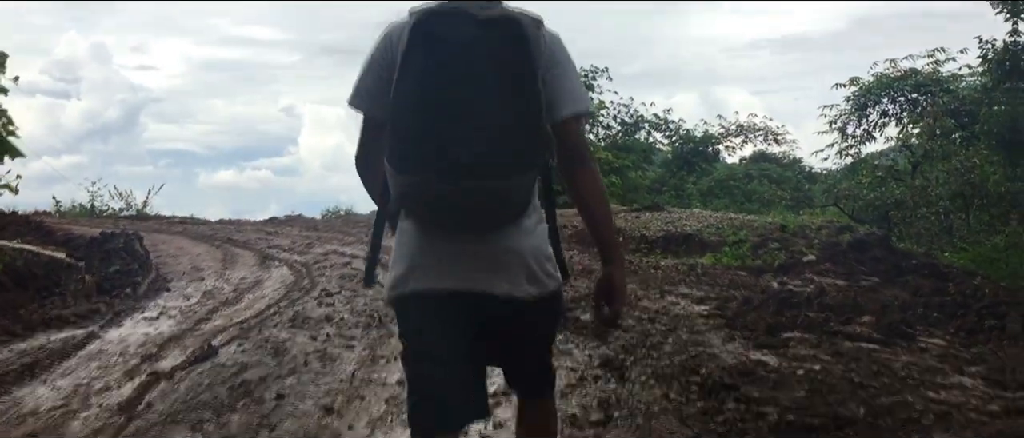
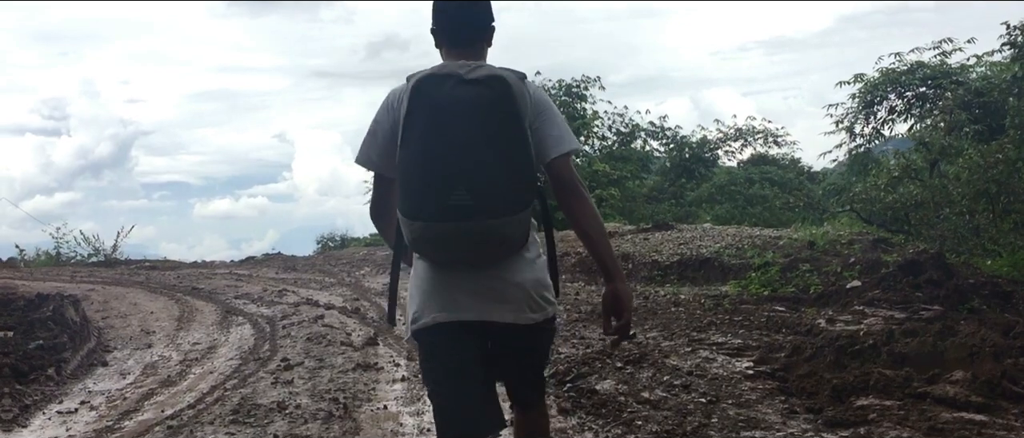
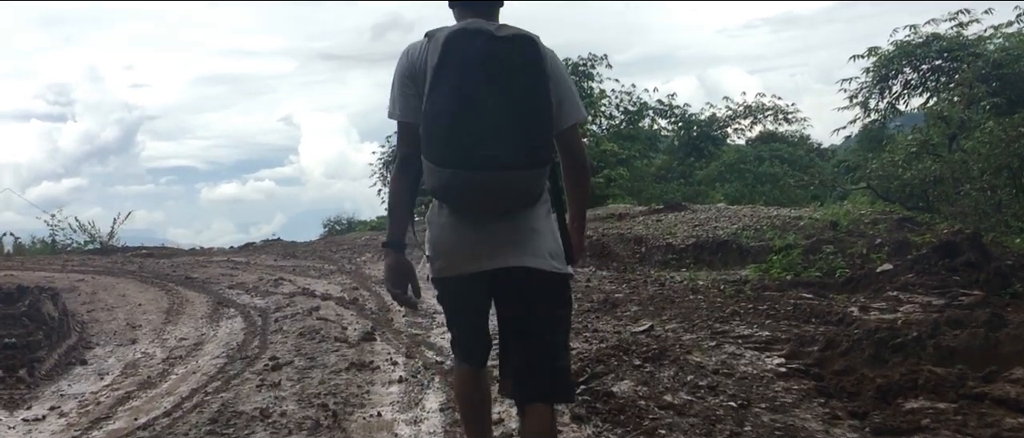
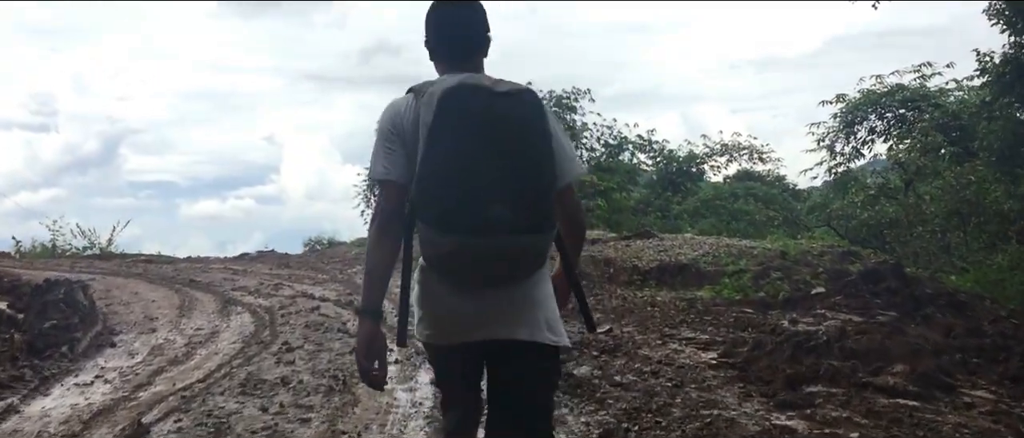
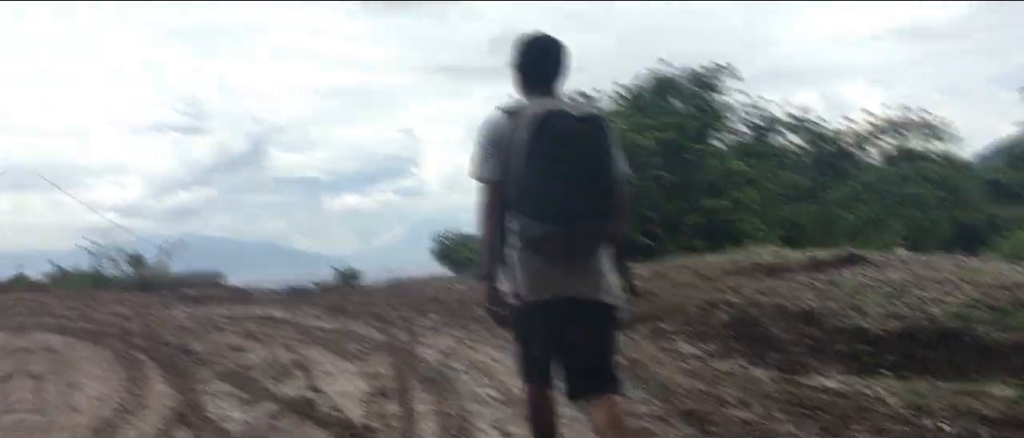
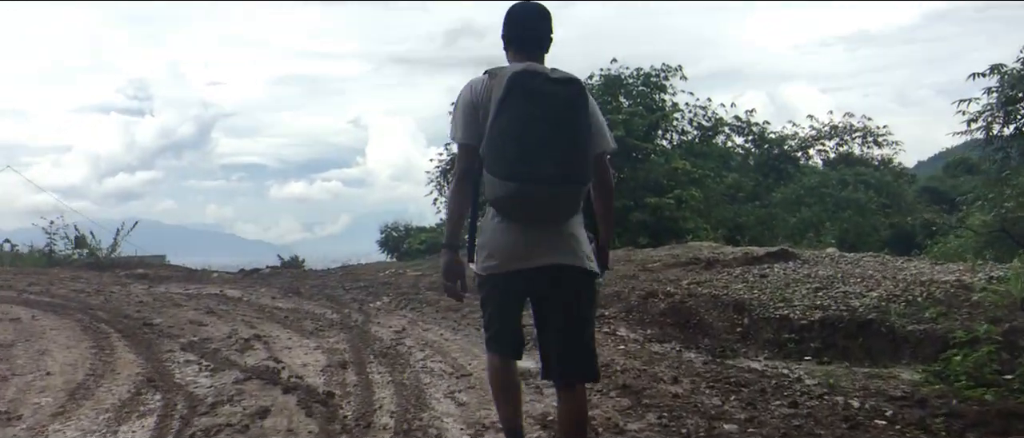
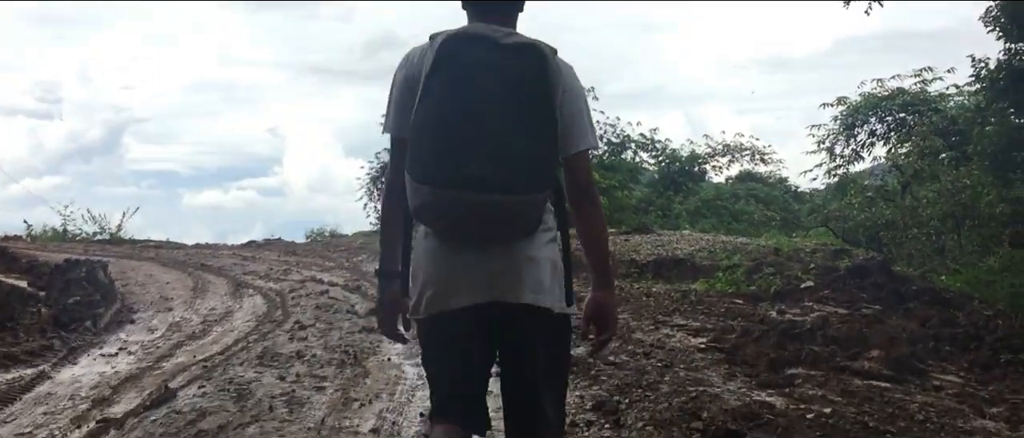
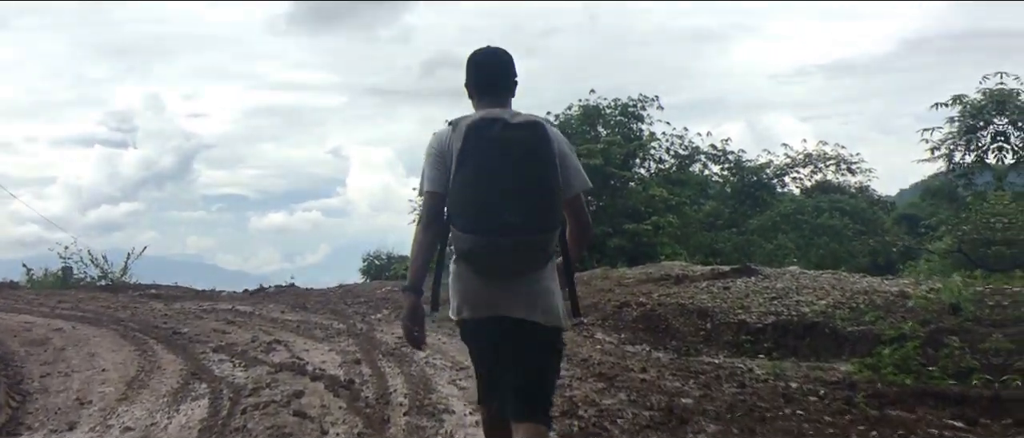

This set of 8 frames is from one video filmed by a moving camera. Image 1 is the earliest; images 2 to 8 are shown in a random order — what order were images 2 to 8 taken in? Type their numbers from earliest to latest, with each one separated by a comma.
7, 4, 2, 3, 8, 6, 5
